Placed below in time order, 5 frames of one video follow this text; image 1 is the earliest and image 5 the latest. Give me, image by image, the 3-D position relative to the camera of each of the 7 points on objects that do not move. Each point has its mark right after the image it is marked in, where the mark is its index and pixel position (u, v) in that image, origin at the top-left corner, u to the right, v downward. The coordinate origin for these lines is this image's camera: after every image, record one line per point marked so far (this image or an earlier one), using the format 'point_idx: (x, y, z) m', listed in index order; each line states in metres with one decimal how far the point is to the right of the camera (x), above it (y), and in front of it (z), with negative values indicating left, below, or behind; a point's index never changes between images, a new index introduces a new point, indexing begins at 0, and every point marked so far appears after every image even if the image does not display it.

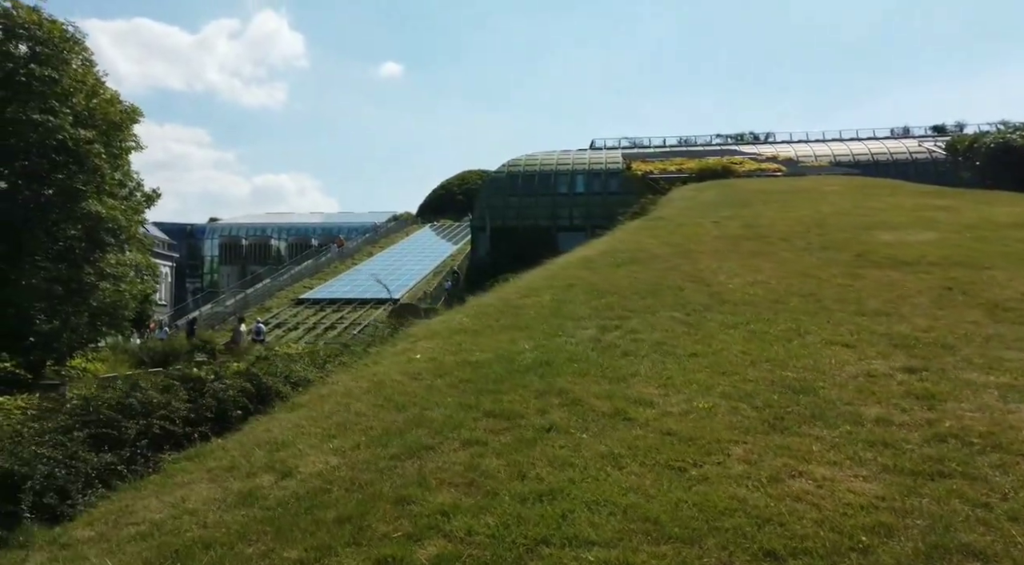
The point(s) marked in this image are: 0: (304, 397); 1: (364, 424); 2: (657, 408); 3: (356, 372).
0: (-1.1, -0.6, +4.0) m
1: (-0.6, -0.6, +3.2) m
2: (+0.6, -0.5, +2.9) m
3: (-0.9, -0.5, +4.5) m
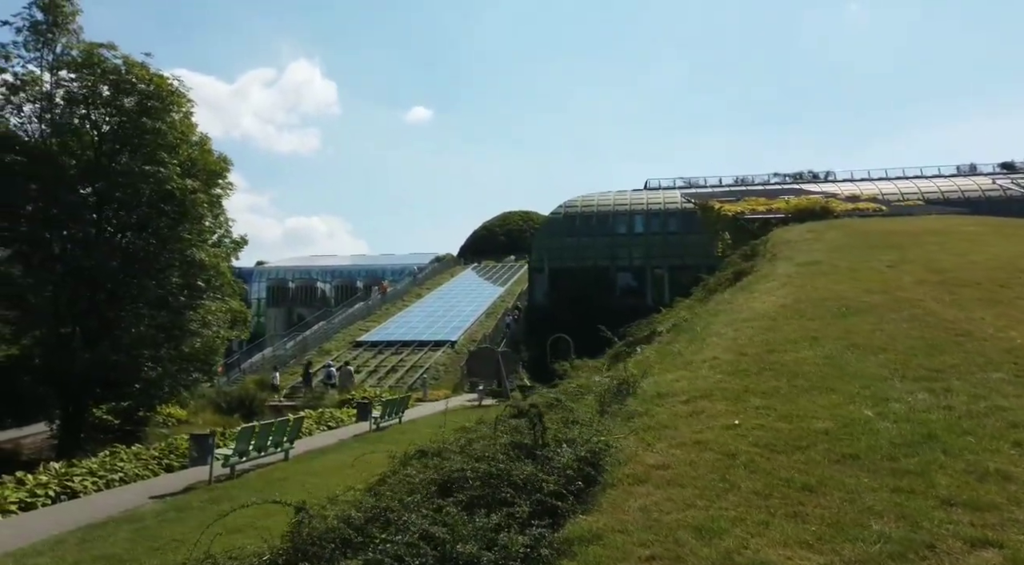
0: (+0.6, -0.9, +3.6) m
1: (+1.0, -0.9, +2.8) m
2: (+2.2, -0.7, +2.5) m
3: (+0.8, -0.9, +4.1) m
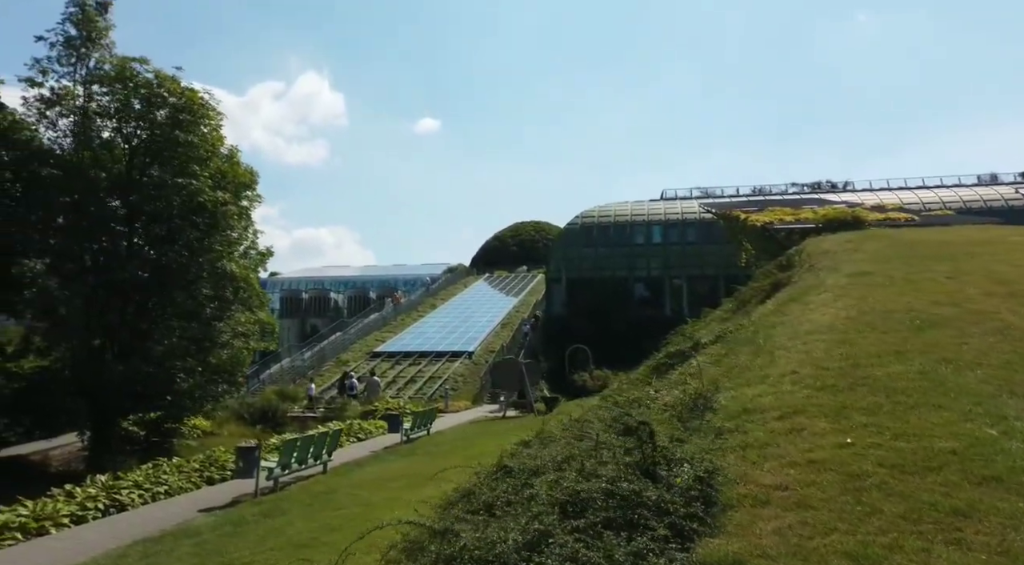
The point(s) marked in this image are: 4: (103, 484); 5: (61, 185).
0: (+1.2, -1.0, +3.5) m
1: (+1.6, -0.9, +2.7) m
2: (+2.7, -0.8, +2.4) m
3: (+1.3, -0.9, +4.0) m
4: (-5.8, -2.8, +10.5) m
5: (-11.6, +2.5, +19.3) m
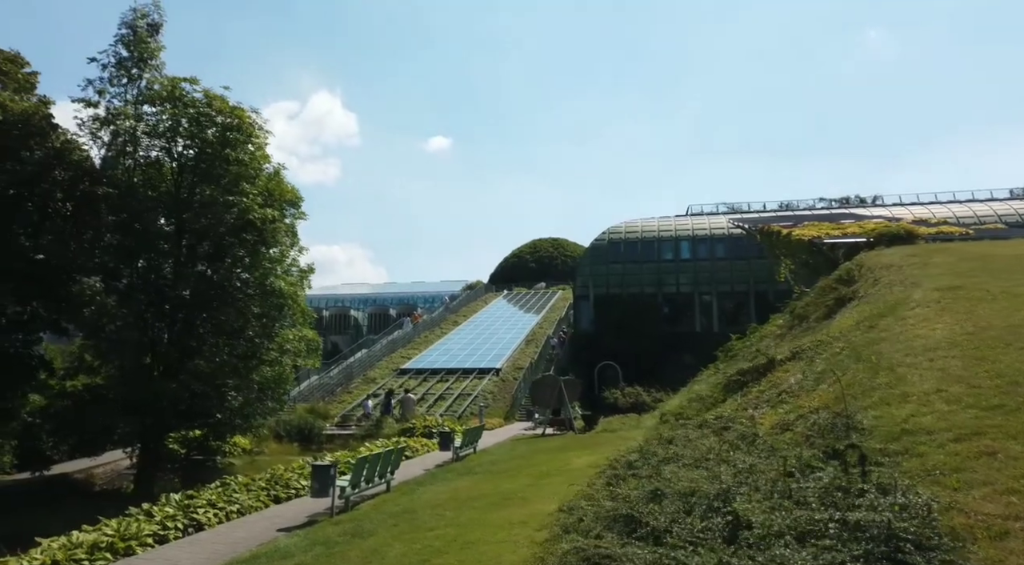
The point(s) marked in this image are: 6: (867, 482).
0: (+2.1, -1.0, +3.3) m
1: (+2.4, -0.9, +2.5) m
2: (+3.6, -0.8, +2.1) m
3: (+2.3, -1.0, +3.8) m
4: (-4.7, -3.1, +10.4) m
5: (-10.3, +2.0, +19.5) m
6: (+1.7, -0.9, +3.5) m
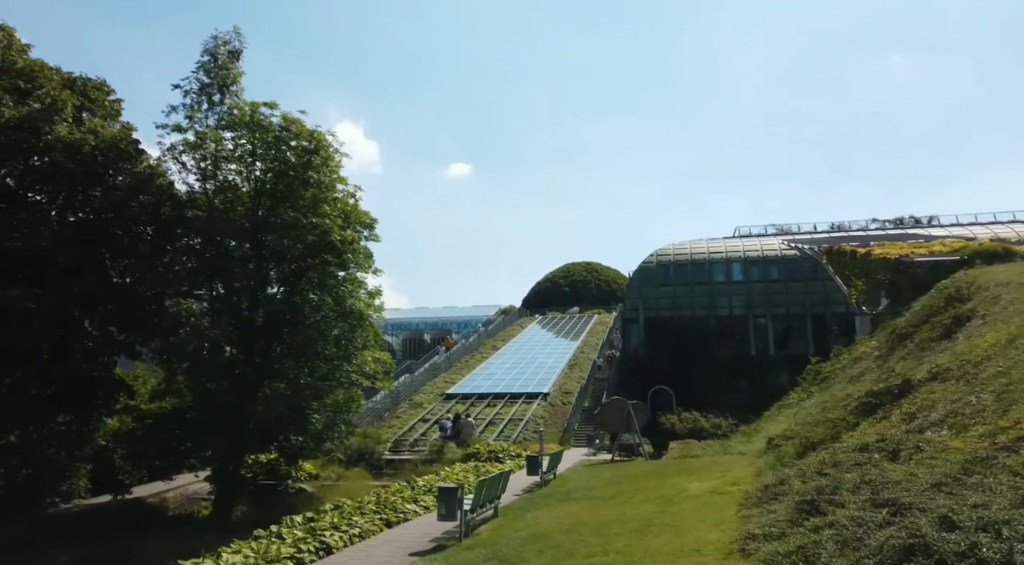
0: (+3.5, -1.0, +2.8) m
1: (+3.9, -0.9, +1.9) m
2: (+5.0, -0.7, +1.5) m
3: (+3.7, -1.0, +3.3) m
4: (-2.9, -3.3, +10.2) m
5: (-8.1, +1.5, +19.6) m
6: (+3.1, -0.9, +3.0) m
